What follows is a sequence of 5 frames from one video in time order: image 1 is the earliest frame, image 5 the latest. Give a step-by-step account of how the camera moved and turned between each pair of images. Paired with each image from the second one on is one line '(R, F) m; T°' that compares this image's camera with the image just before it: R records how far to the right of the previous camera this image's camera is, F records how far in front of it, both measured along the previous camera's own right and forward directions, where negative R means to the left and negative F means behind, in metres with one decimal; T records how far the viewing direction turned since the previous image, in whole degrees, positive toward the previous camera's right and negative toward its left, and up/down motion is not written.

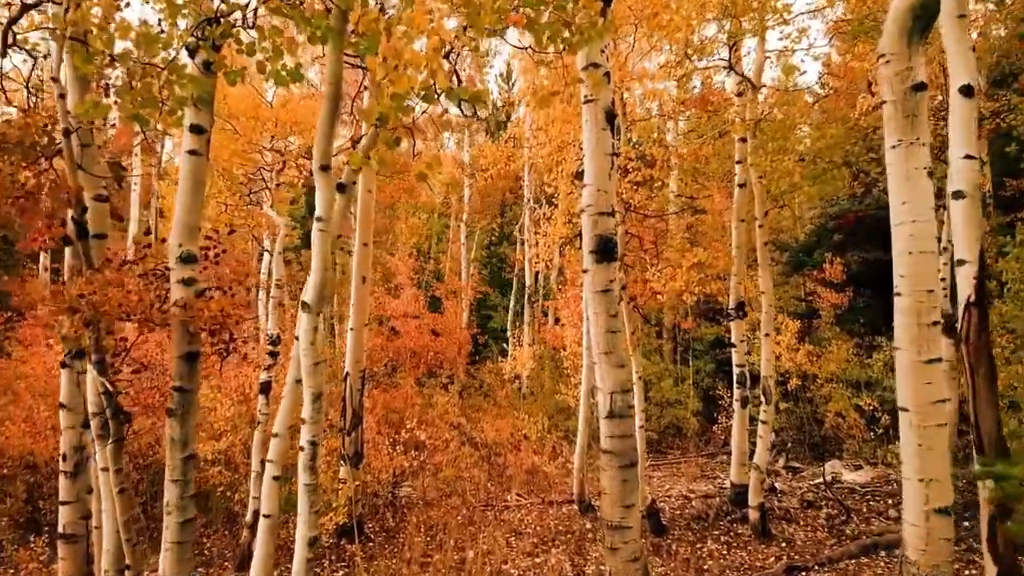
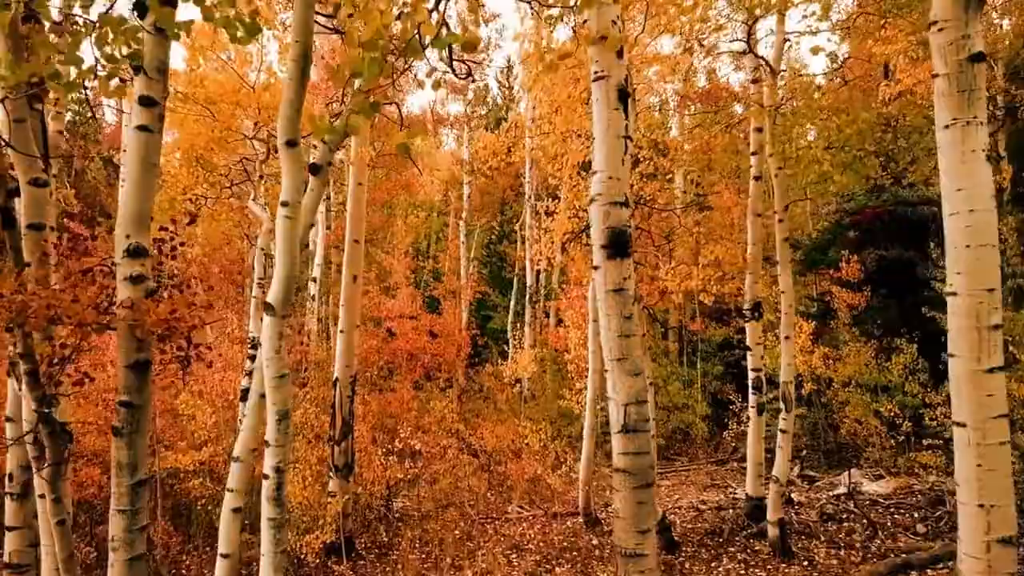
(0.0, +0.7) m; 0°
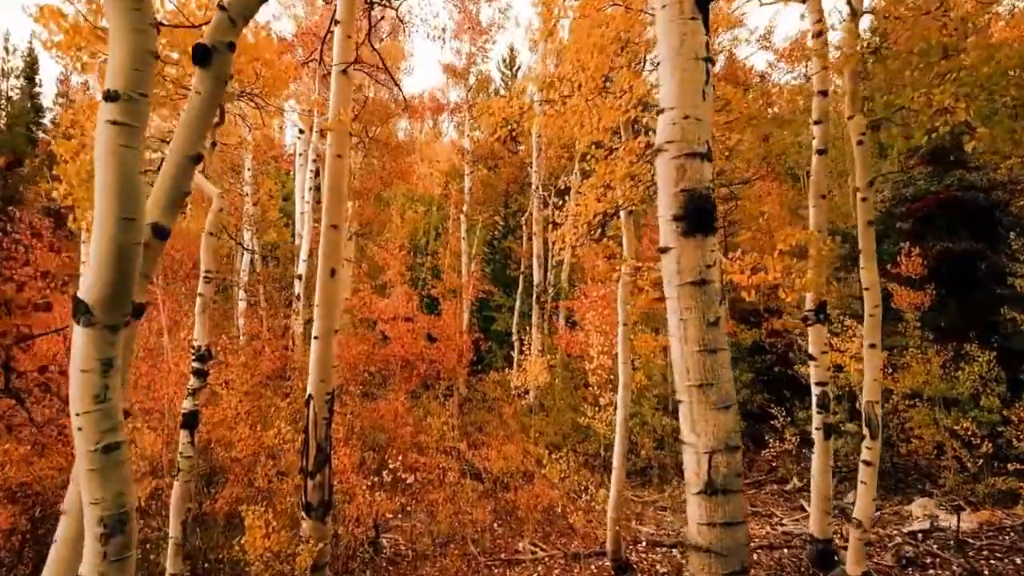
(-0.1, +1.8) m; 0°
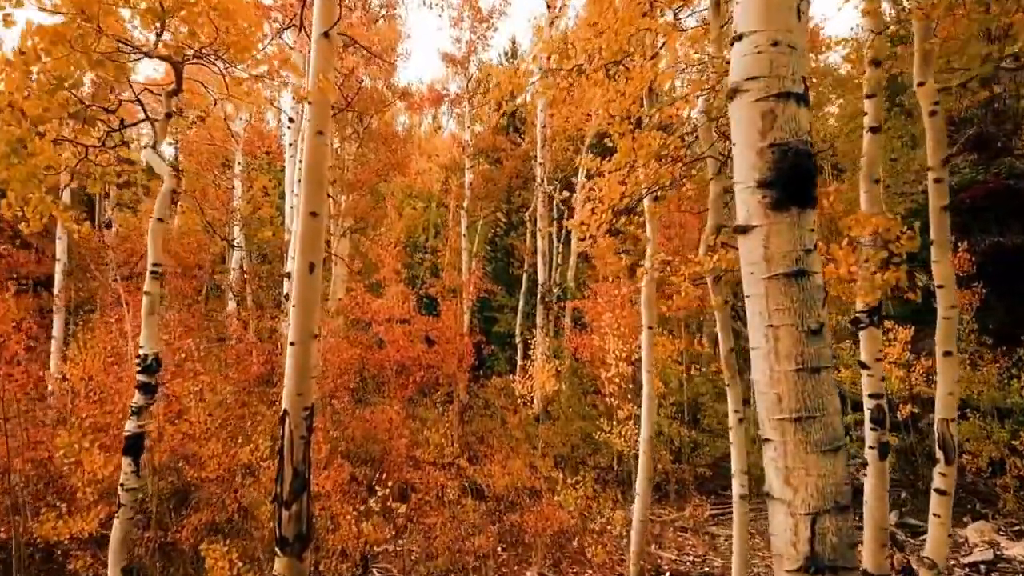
(-0.1, +1.1) m; 0°
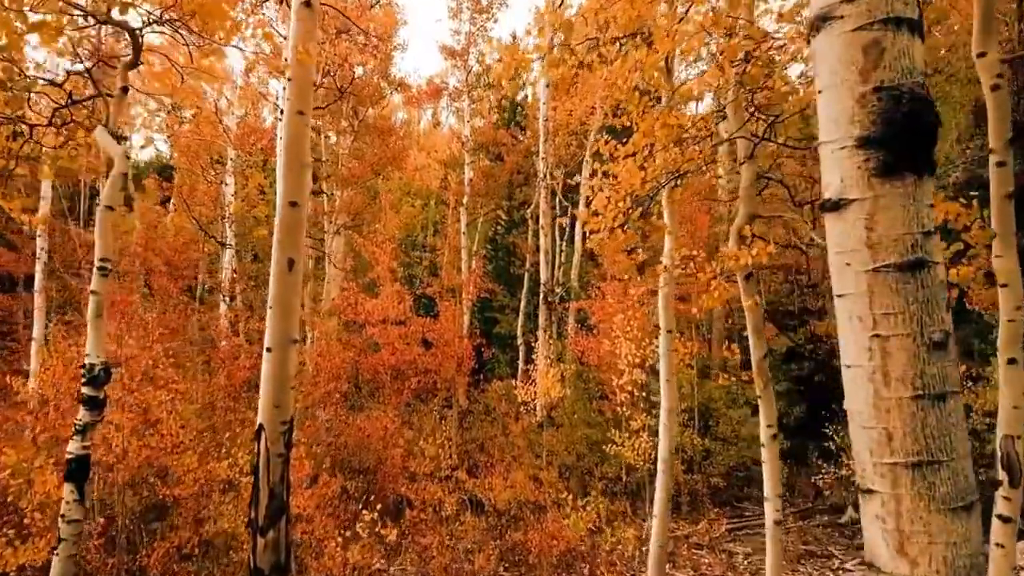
(0.0, +0.7) m; 0°
